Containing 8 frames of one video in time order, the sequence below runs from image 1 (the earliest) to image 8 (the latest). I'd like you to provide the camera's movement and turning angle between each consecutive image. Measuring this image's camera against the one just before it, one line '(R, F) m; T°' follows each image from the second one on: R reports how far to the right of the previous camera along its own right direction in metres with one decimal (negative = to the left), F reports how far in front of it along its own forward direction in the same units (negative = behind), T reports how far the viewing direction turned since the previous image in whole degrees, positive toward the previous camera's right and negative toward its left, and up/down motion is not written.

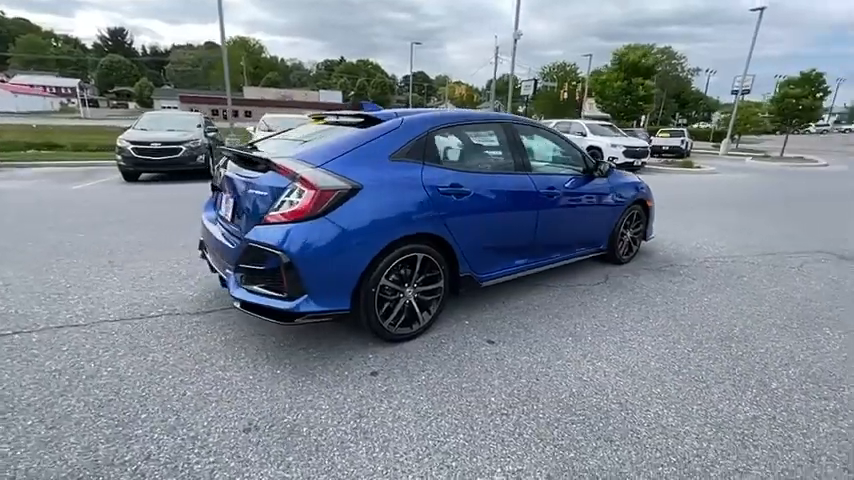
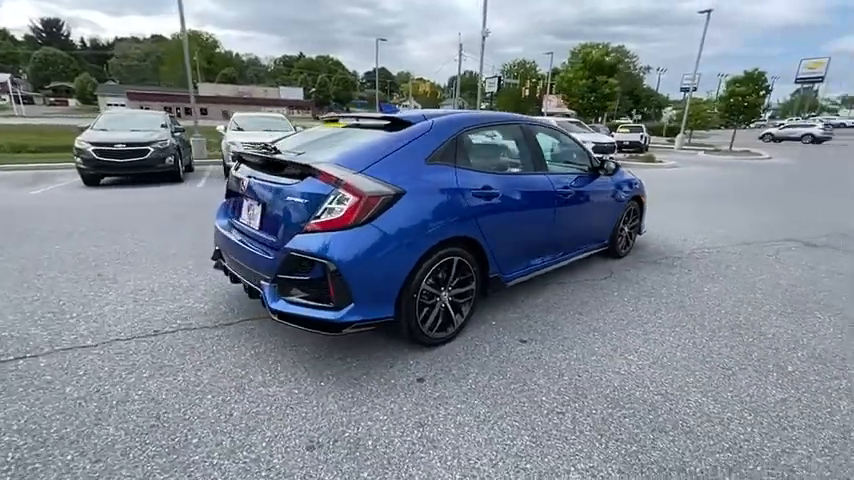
(-0.5, 0.0) m; +5°
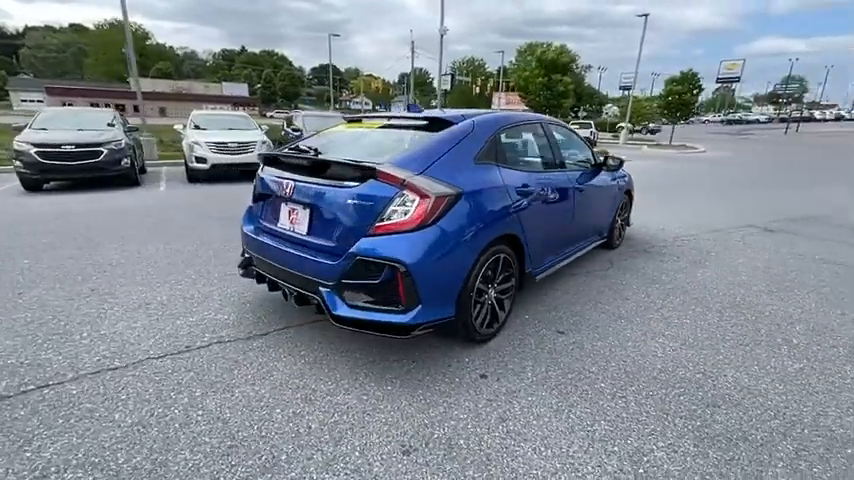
(-0.7, 0.0) m; +7°
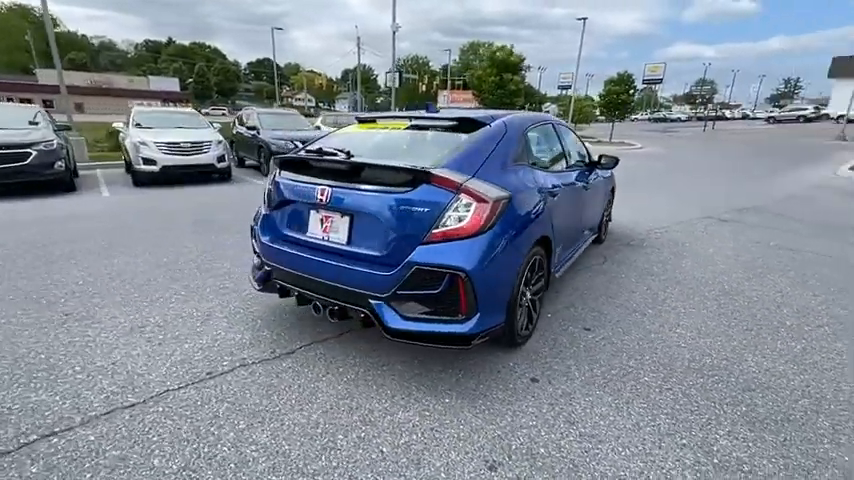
(-0.6, +0.1) m; +7°
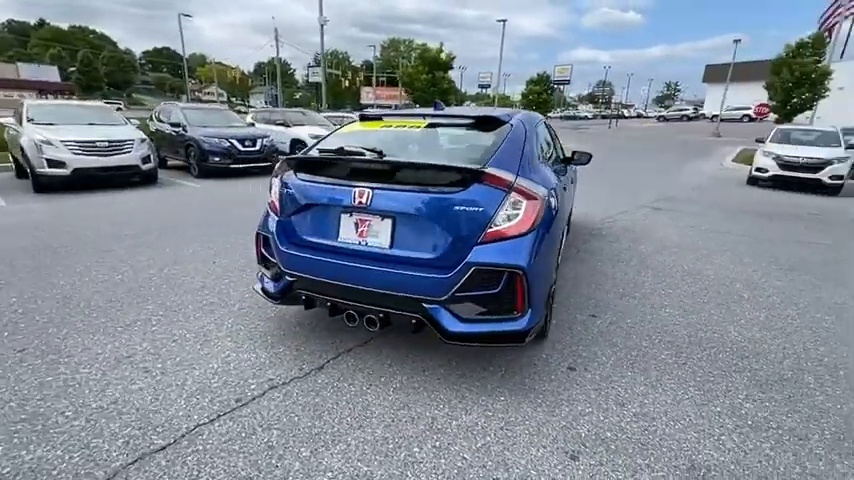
(-0.7, +0.1) m; +10°
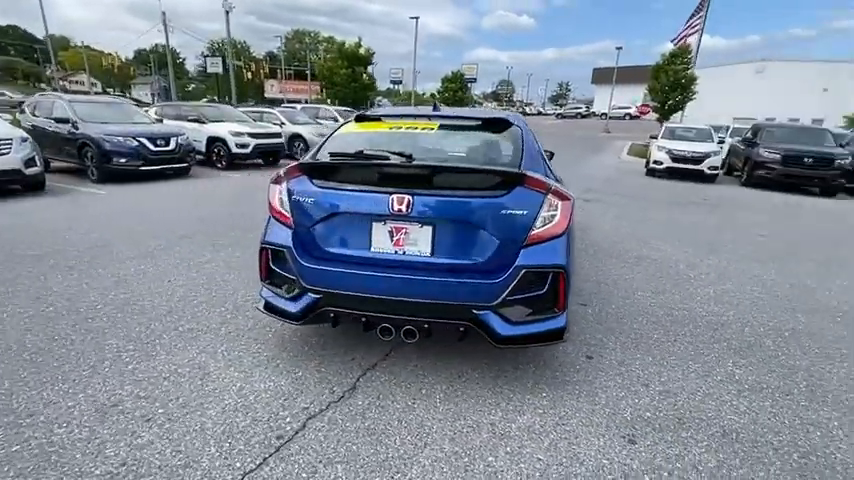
(-0.7, +0.1) m; +12°
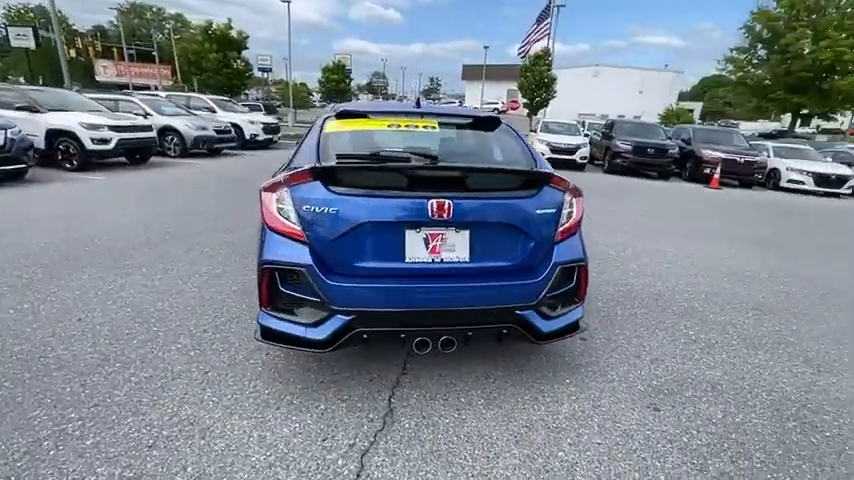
(-0.9, +0.2) m; +17°
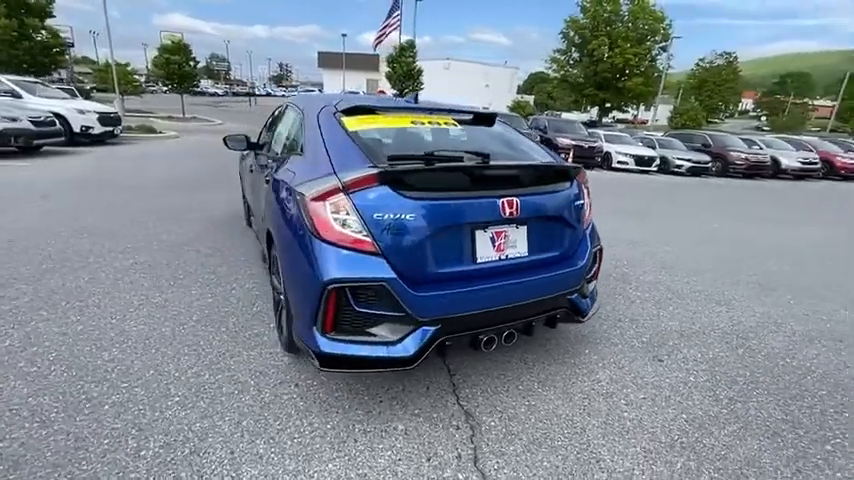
(-1.1, +0.2) m; +19°
